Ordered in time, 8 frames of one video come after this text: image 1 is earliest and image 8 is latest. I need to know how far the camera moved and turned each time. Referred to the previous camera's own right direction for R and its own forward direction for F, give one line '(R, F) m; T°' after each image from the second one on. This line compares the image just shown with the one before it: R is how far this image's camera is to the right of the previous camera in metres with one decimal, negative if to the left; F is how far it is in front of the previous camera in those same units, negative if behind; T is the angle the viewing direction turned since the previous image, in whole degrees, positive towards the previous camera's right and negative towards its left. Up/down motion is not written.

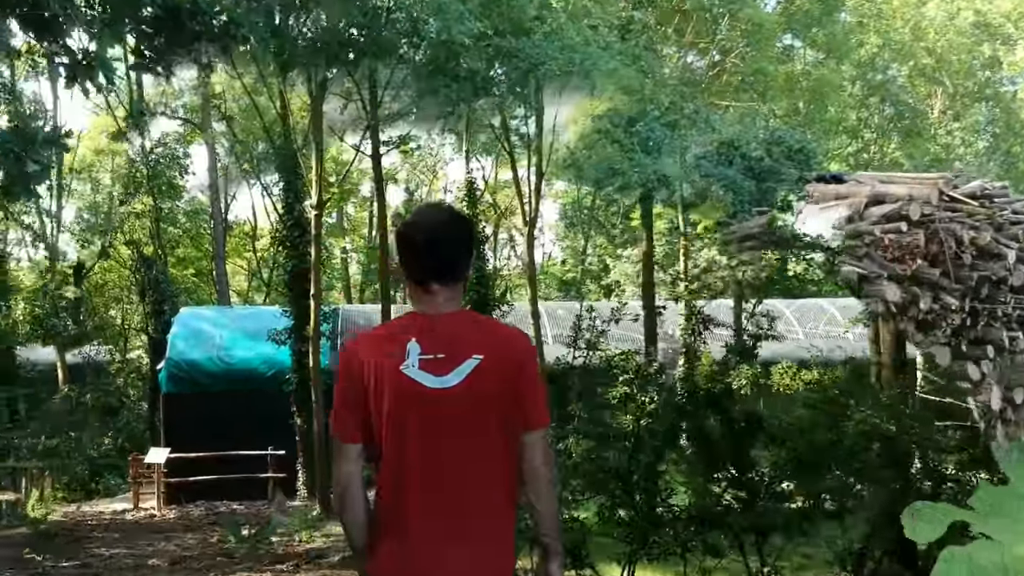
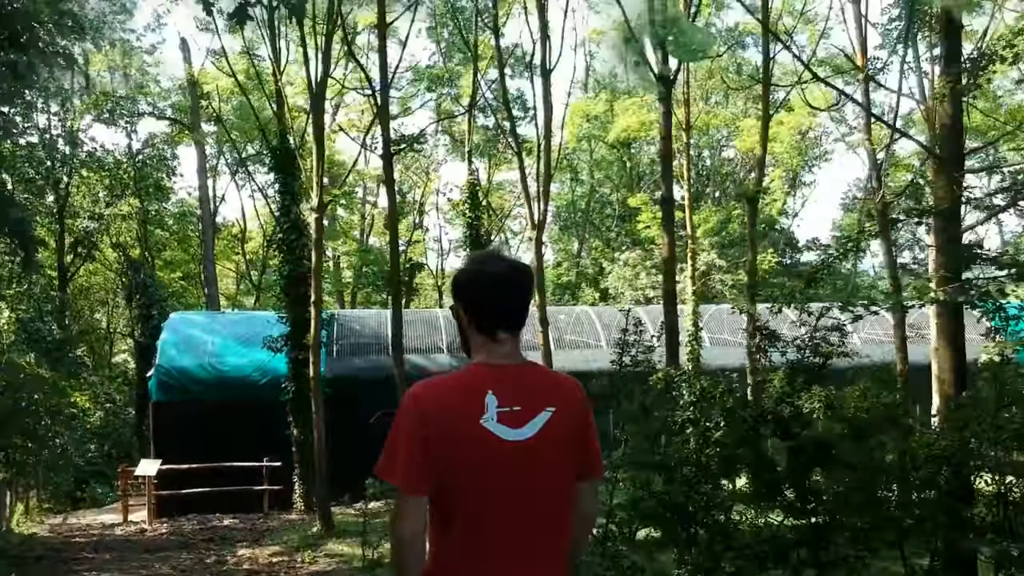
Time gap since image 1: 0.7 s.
(-0.3, +0.5) m; +1°
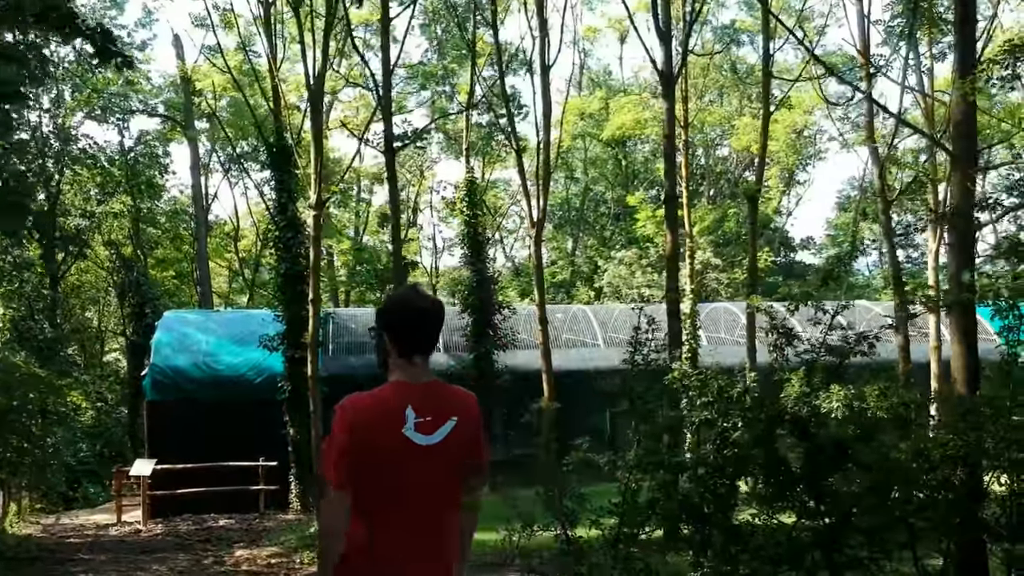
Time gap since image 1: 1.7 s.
(-0.1, +0.1) m; +1°
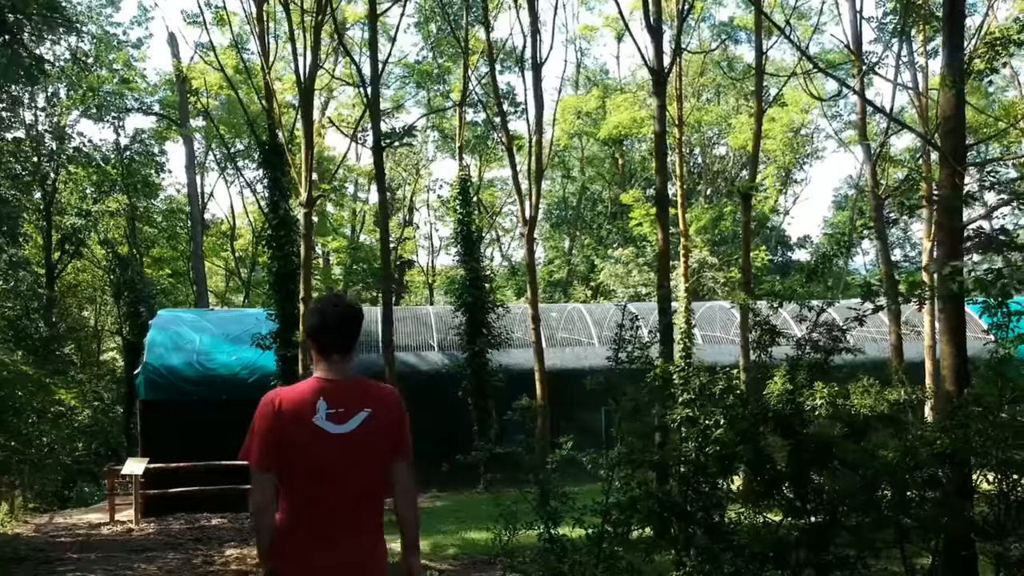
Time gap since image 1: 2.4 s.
(+0.1, 0.0) m; 0°
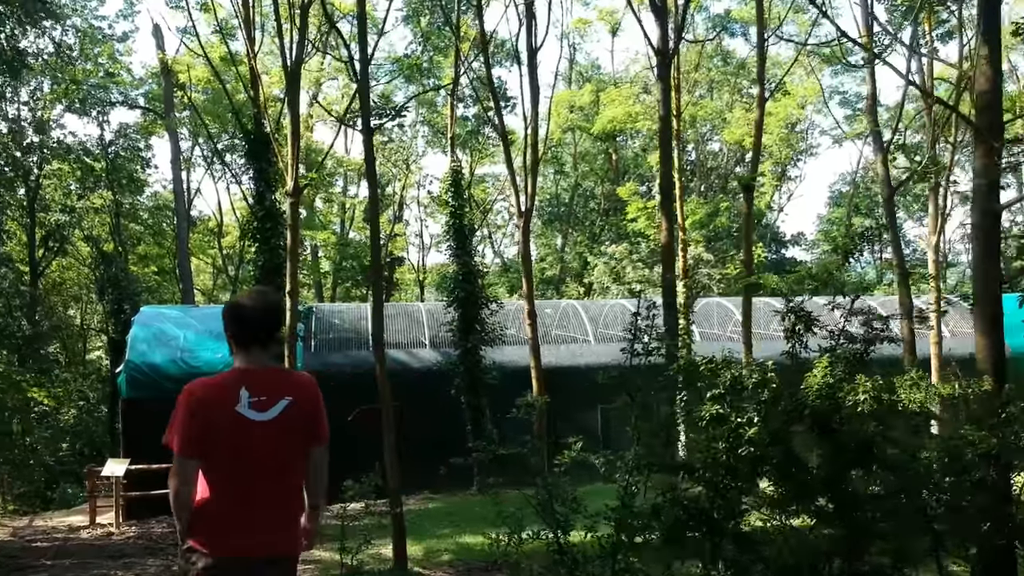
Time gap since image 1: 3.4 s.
(-0.1, +0.4) m; +1°
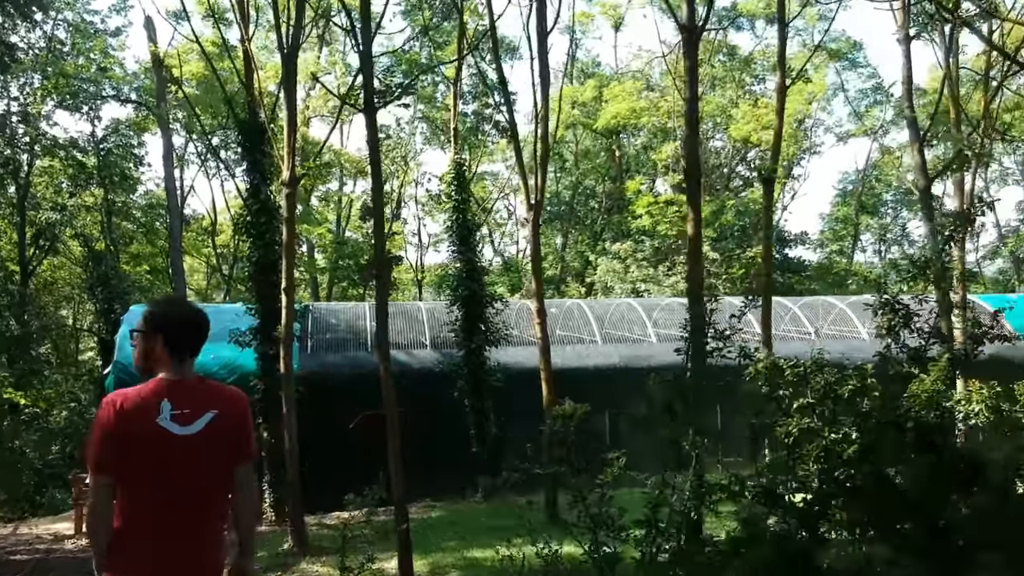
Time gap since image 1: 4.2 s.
(-0.1, +0.6) m; 0°
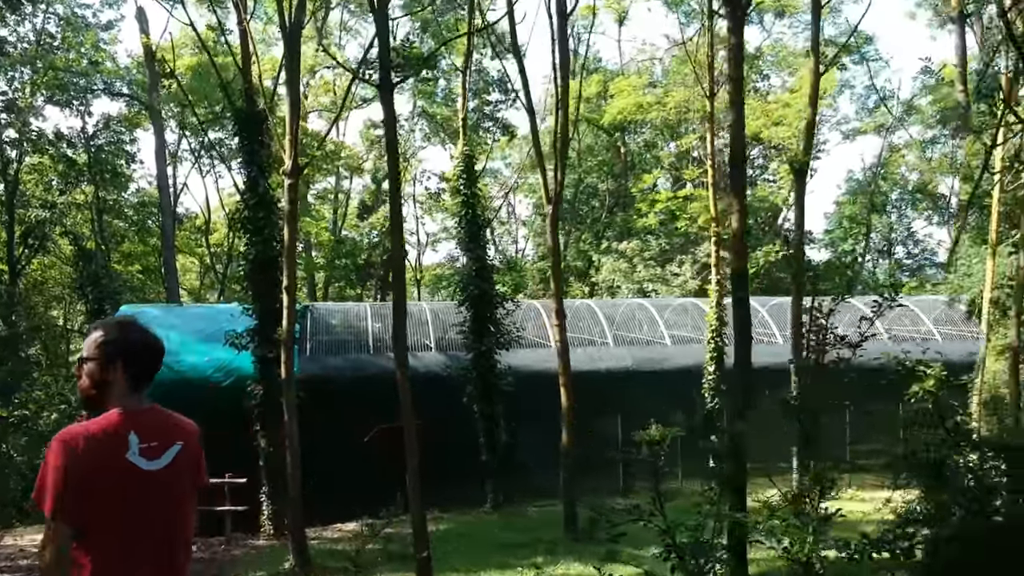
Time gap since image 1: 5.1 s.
(-0.2, +0.7) m; 0°
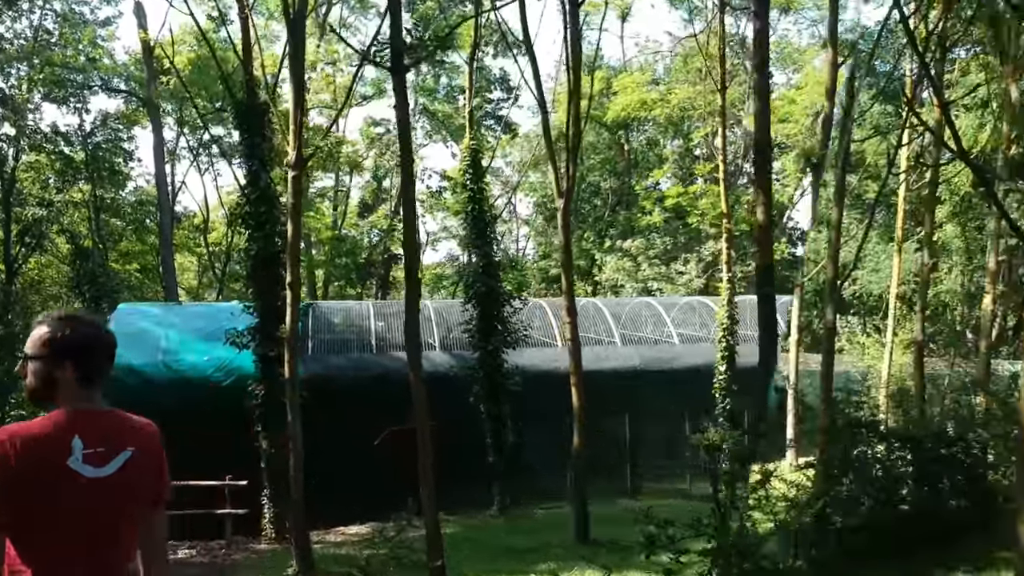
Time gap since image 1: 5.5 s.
(-0.1, +0.3) m; 0°
